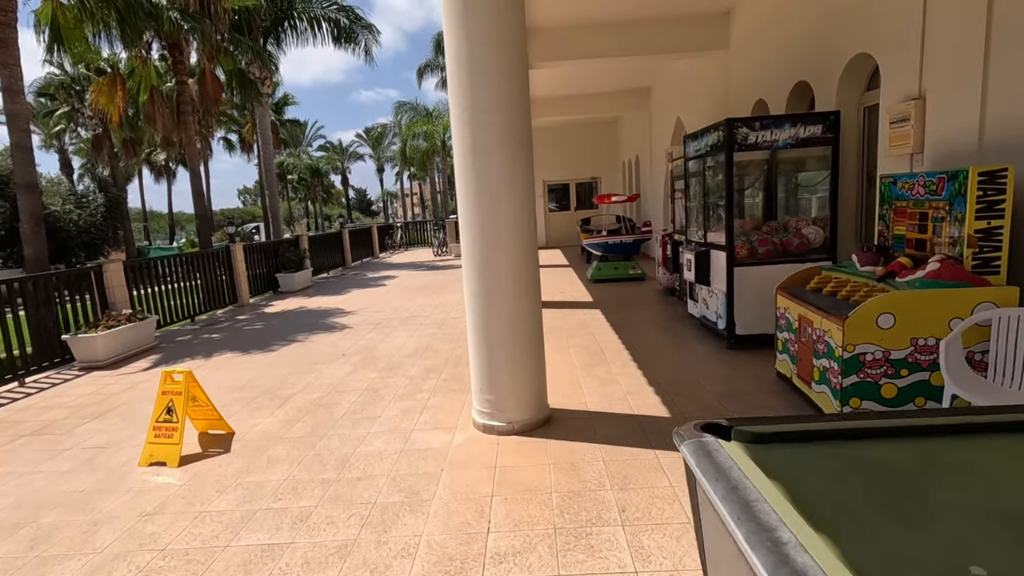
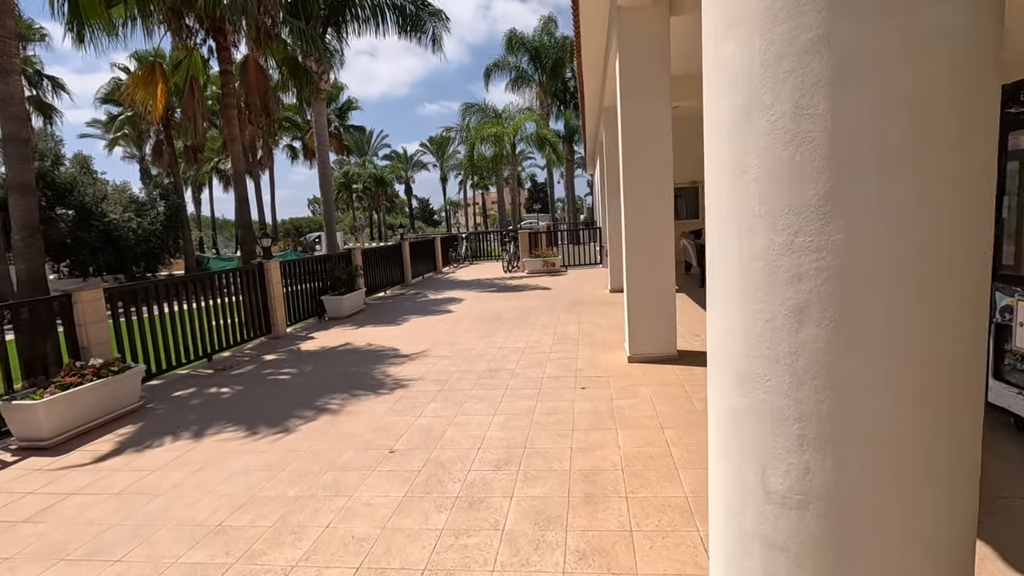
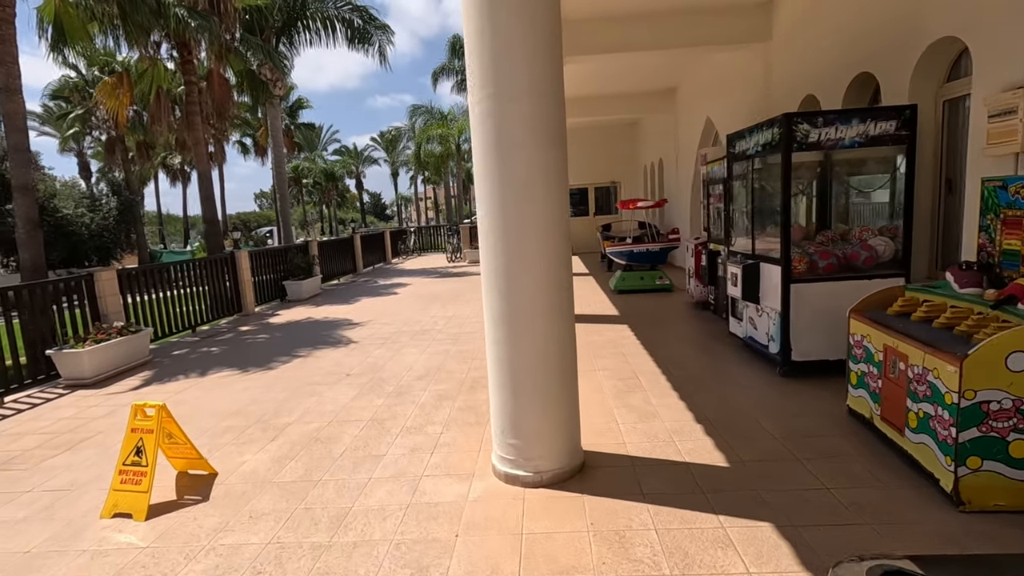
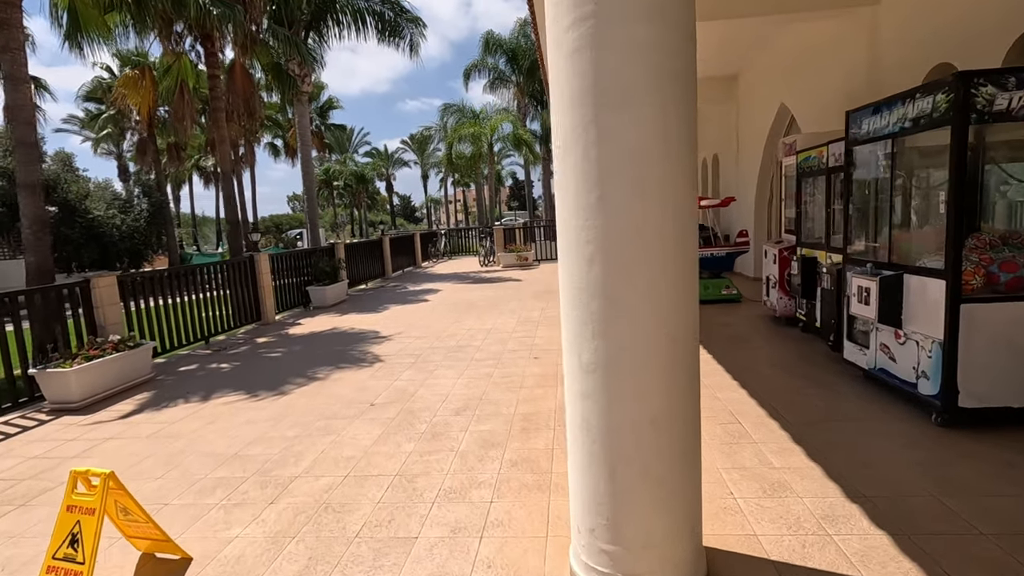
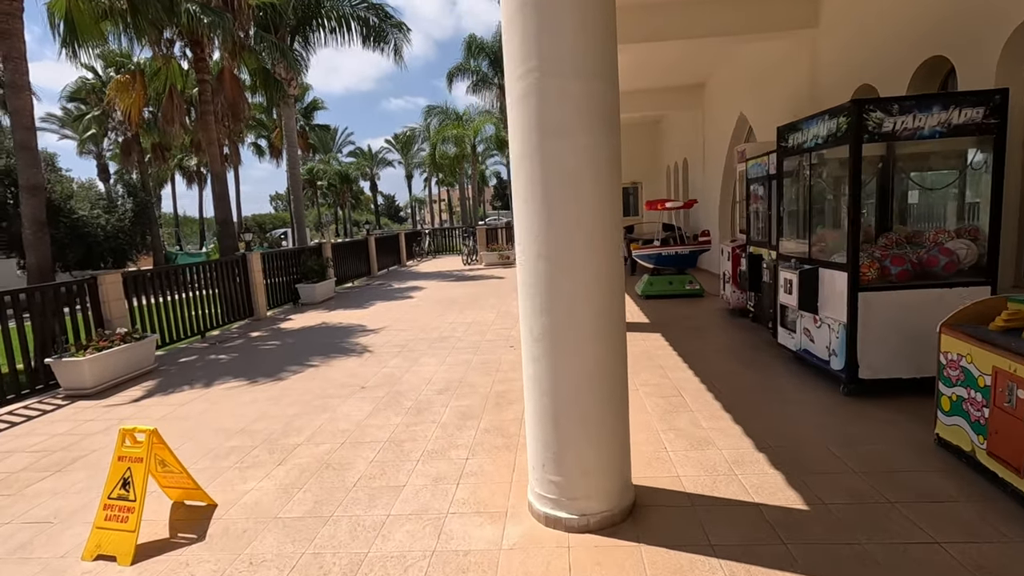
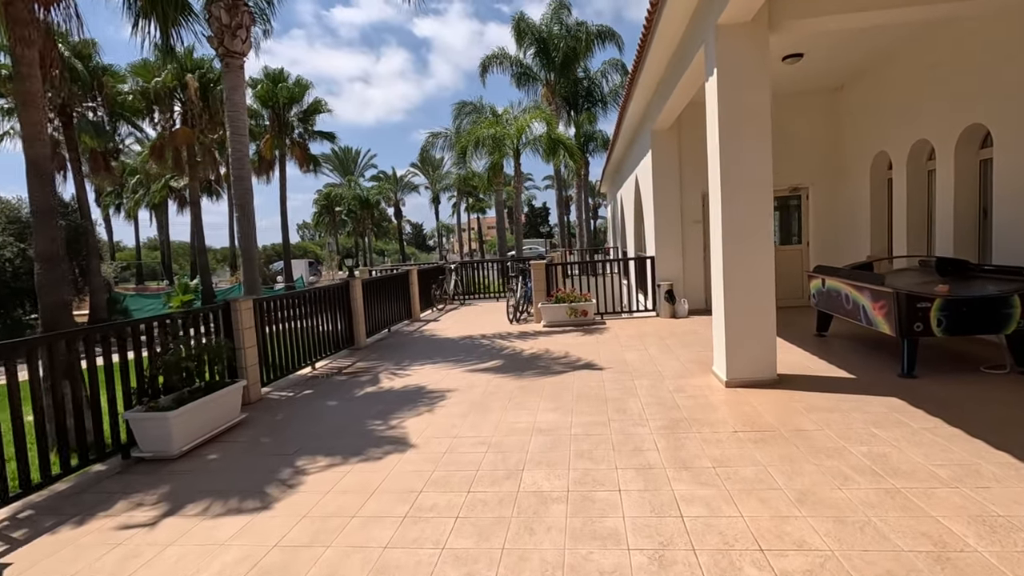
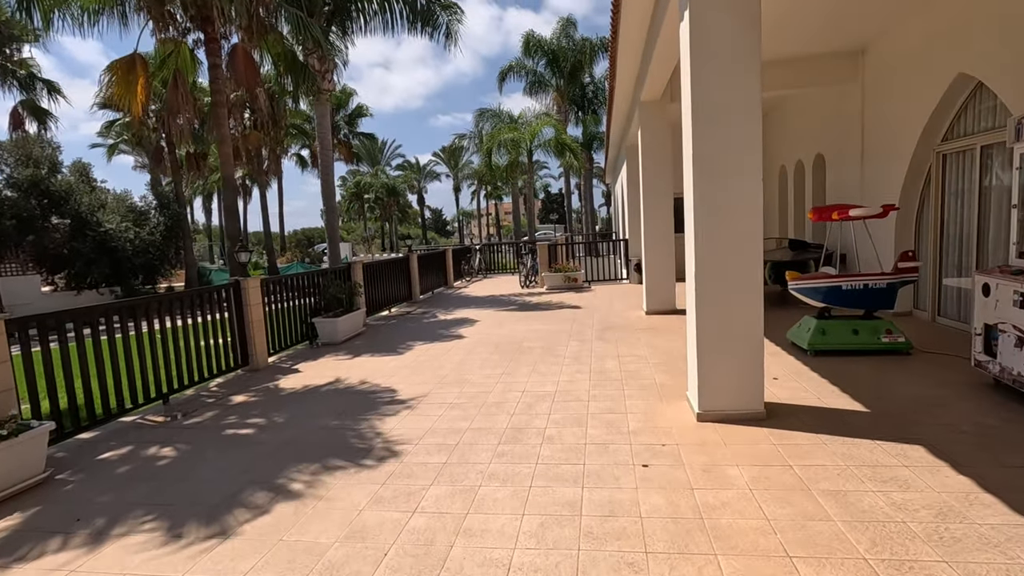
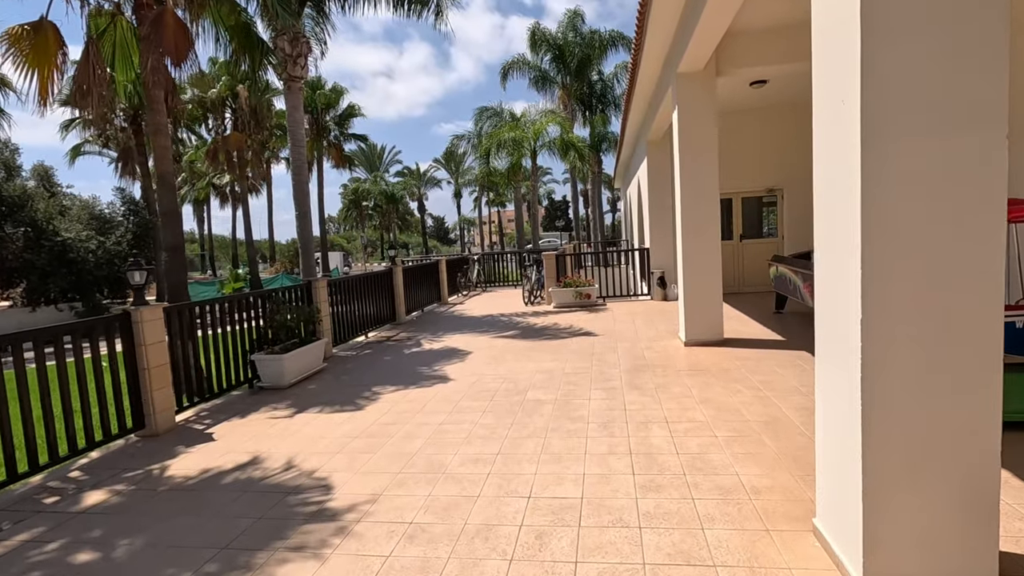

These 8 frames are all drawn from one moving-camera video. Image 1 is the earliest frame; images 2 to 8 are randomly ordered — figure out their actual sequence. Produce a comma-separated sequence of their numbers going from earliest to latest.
3, 5, 4, 2, 7, 8, 6
